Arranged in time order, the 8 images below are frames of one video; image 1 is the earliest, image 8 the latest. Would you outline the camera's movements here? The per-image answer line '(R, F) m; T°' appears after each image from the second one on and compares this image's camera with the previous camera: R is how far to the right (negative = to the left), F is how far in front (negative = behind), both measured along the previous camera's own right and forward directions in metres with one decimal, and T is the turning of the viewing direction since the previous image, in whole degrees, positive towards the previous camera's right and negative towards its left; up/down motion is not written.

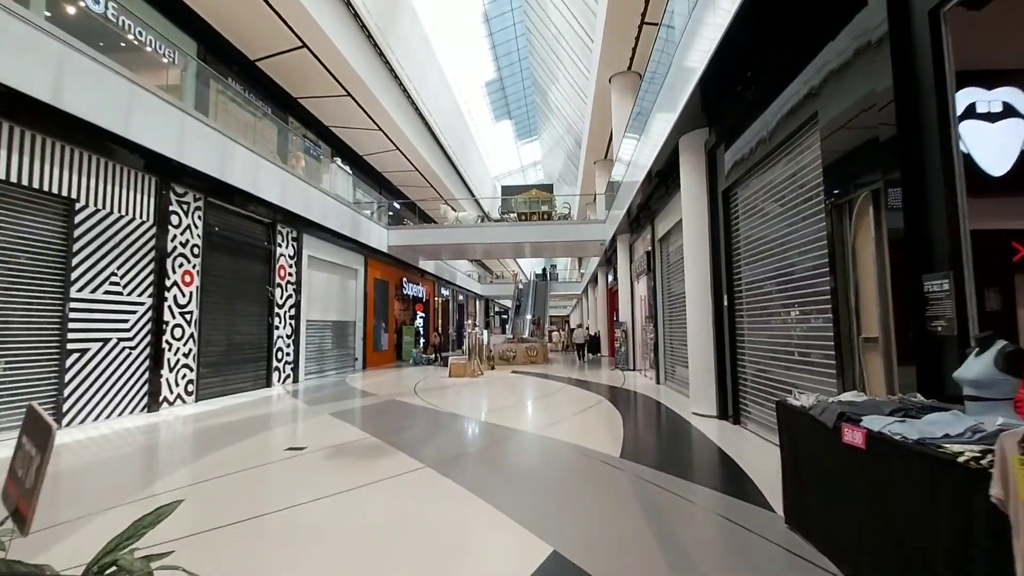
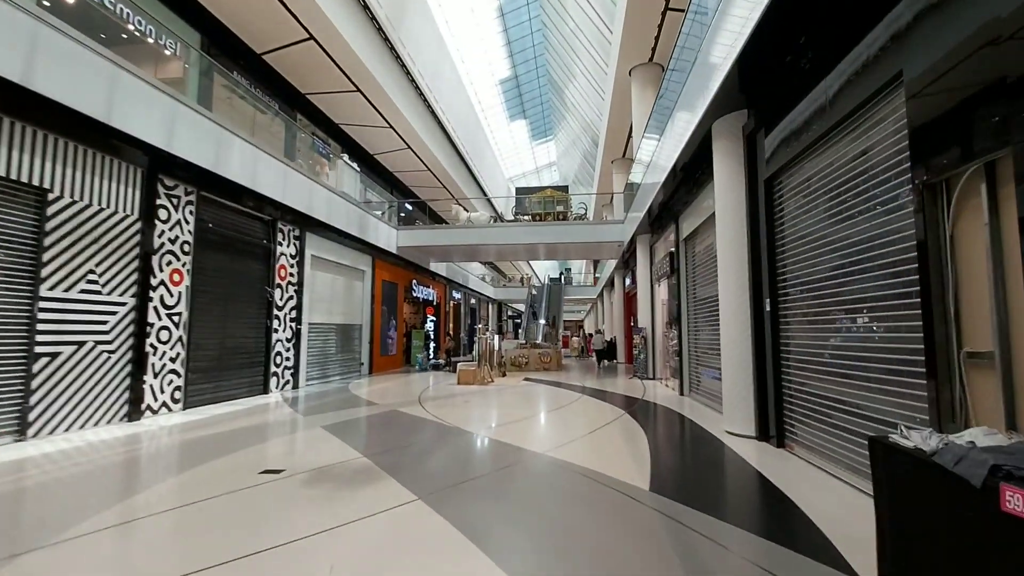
(0.0, +0.5) m; -2°
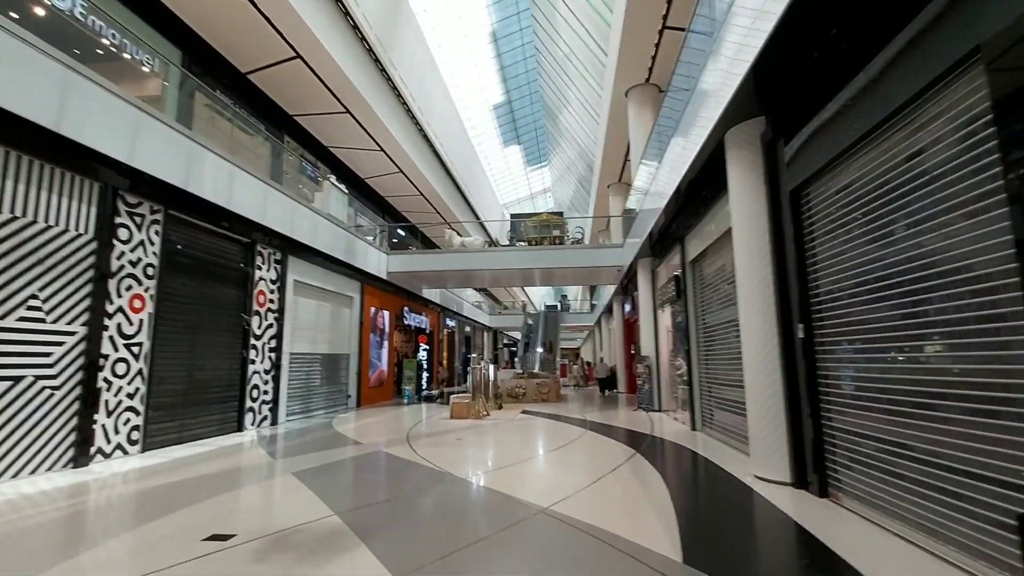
(0.0, +0.5) m; +1°
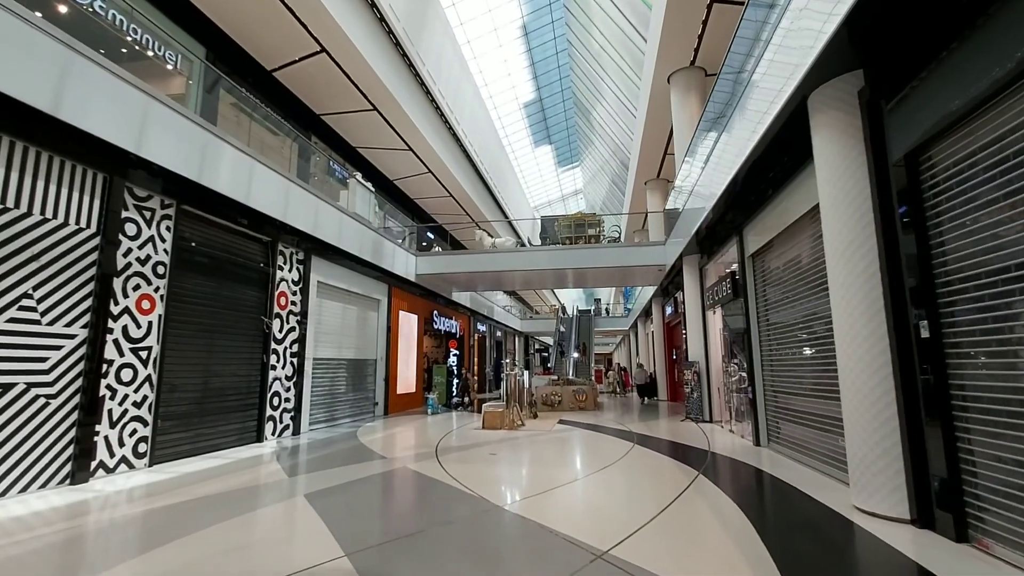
(-0.1, +0.6) m; -3°
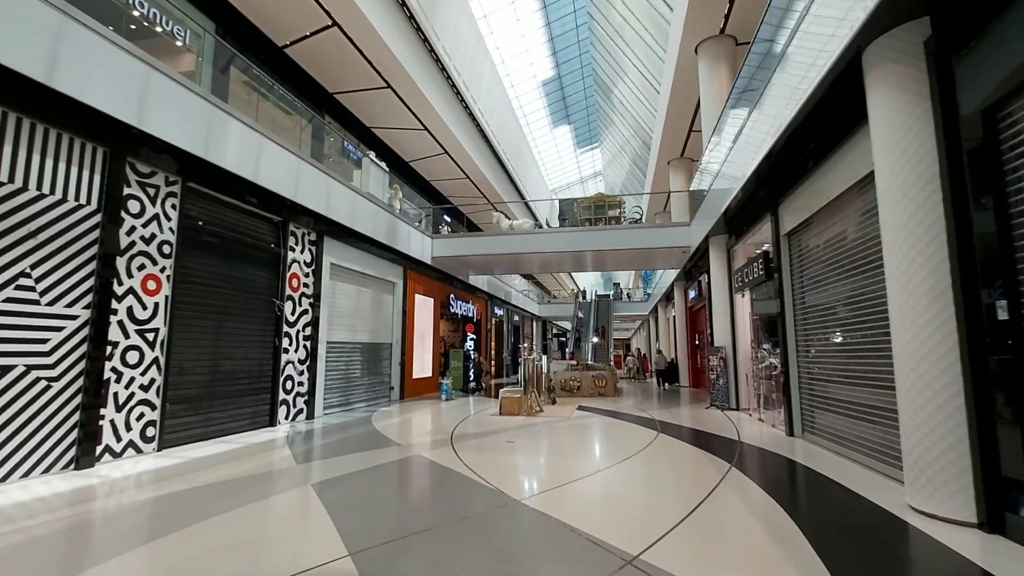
(0.0, +0.3) m; -2°
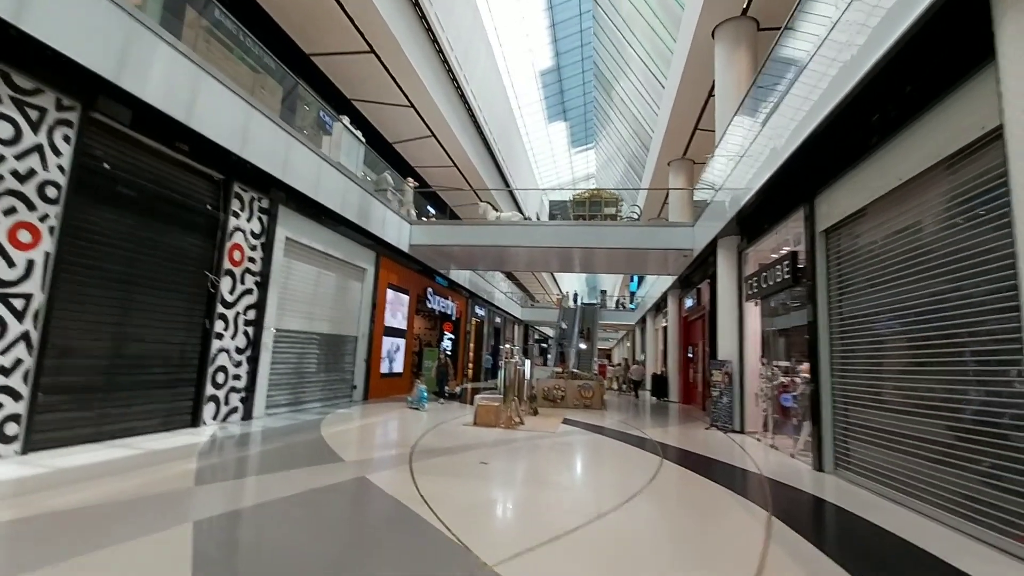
(0.0, +1.0) m; +2°
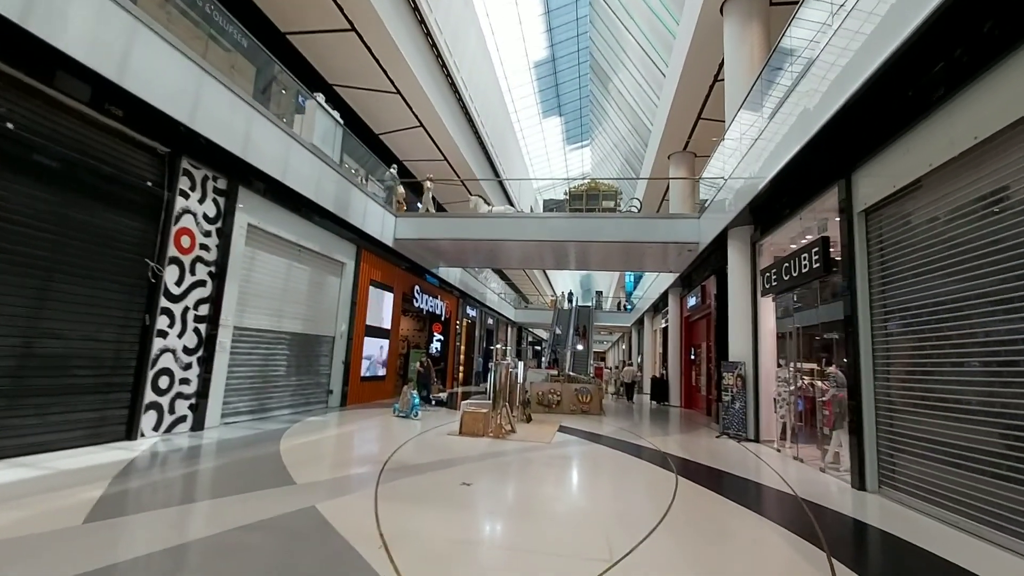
(0.0, +0.7) m; +1°
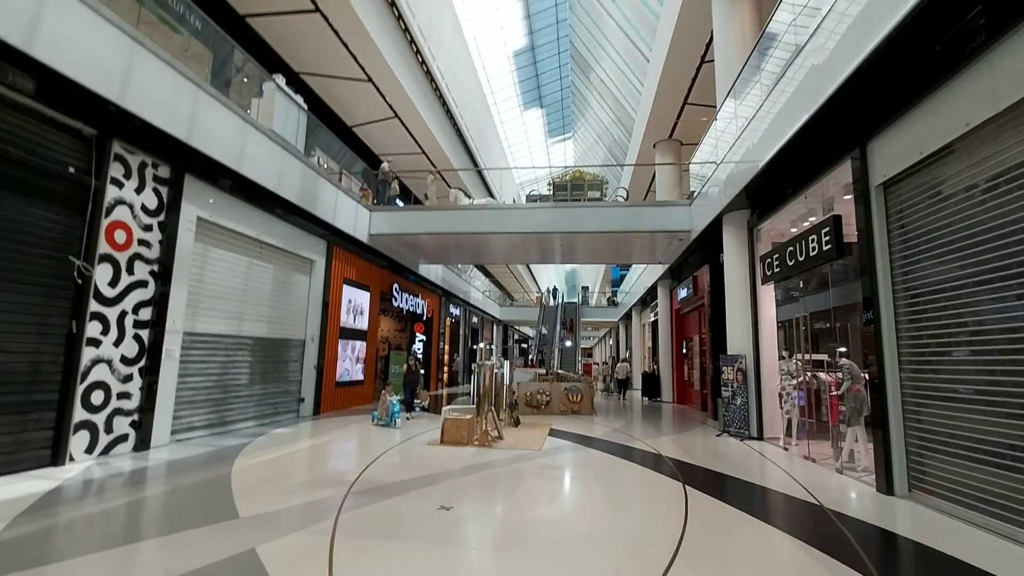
(0.0, +0.5) m; +2°
